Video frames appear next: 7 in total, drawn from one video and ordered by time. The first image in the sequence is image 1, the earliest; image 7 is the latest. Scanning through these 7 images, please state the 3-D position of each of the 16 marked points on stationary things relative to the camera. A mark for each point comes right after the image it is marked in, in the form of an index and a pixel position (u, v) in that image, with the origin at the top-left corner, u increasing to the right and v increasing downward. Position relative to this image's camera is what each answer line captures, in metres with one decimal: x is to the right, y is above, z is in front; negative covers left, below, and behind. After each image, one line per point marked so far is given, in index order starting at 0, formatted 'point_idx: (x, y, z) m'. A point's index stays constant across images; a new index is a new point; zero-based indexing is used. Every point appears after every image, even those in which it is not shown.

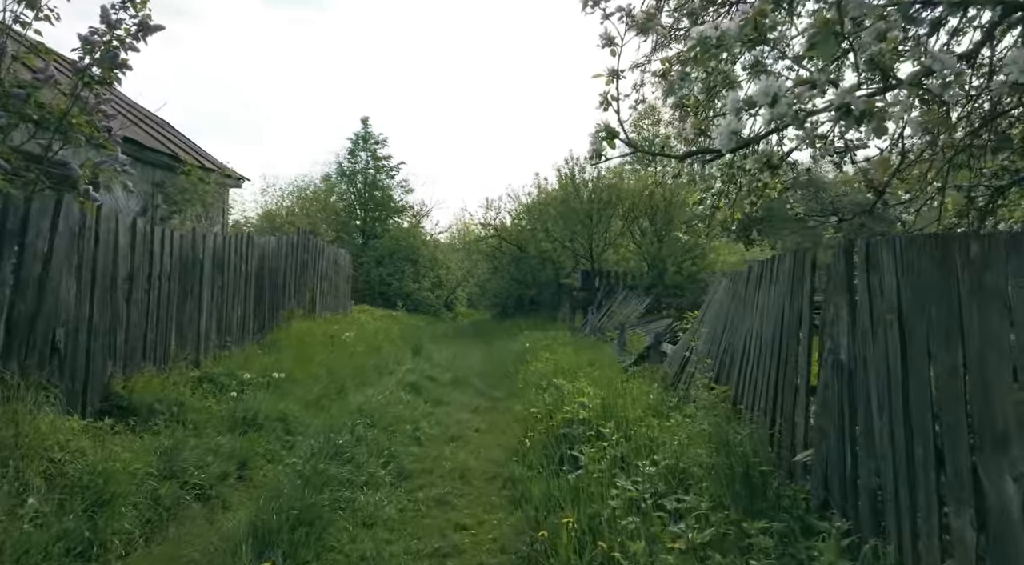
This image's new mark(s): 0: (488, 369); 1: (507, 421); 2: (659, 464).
0: (-0.3, -1.3, +10.3) m
1: (0.0, -1.2, +6.6) m
2: (+0.8, -1.0, +3.9) m
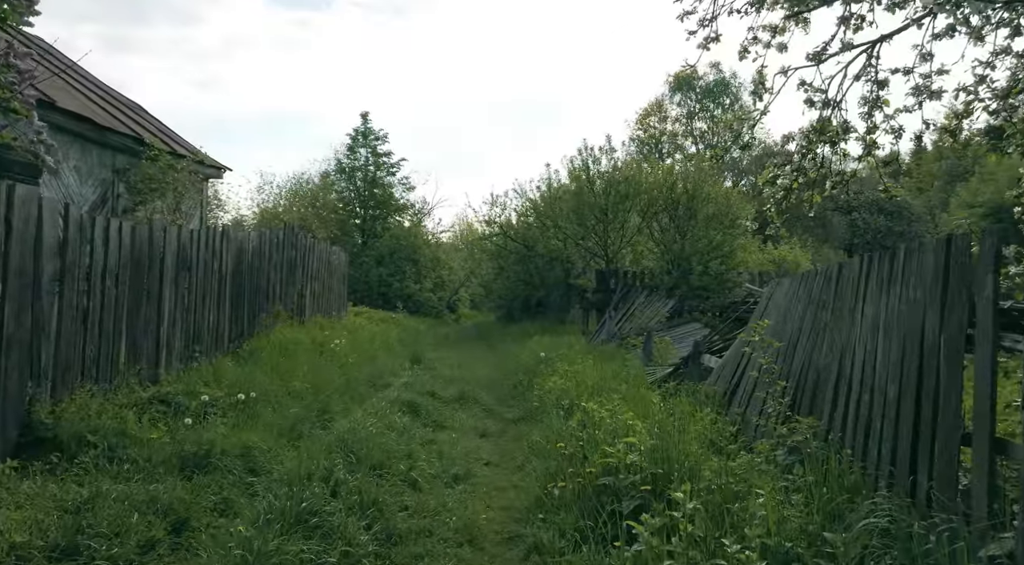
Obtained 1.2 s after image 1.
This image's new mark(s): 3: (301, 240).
0: (-0.2, -1.3, +9.1) m
1: (+0.1, -1.2, +5.4) m
2: (+0.9, -1.0, +2.7) m
3: (-3.2, +0.6, +11.3) m
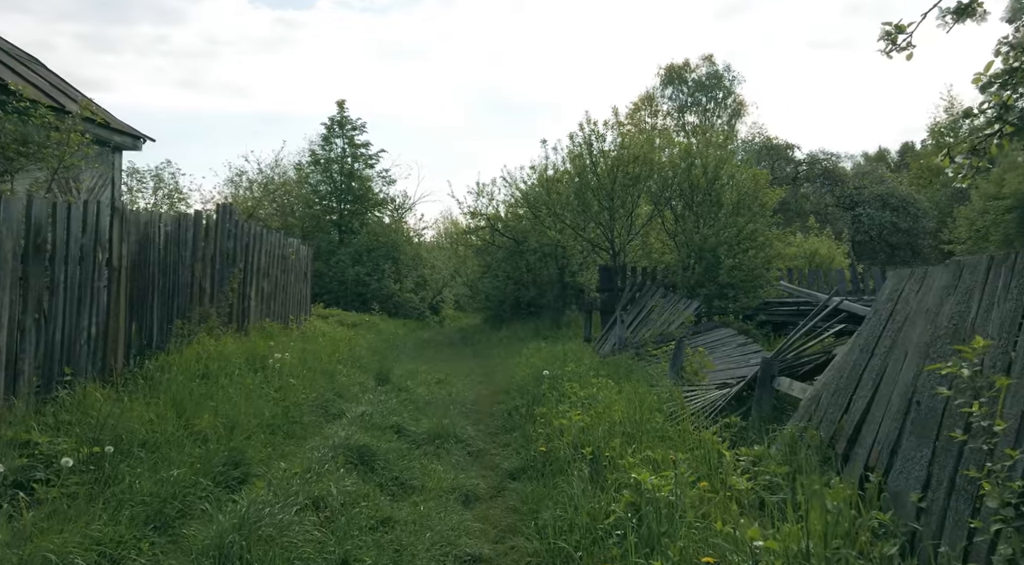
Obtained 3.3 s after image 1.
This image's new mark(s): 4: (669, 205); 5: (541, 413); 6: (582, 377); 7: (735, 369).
0: (-0.3, -1.2, +7.1) m
1: (+0.1, -1.2, +3.4) m
2: (+1.0, -0.9, +0.7) m
3: (-3.3, +0.7, +9.2) m
4: (+2.4, +1.2, +11.5) m
5: (+0.2, -1.0, +5.9) m
6: (+0.6, -0.9, +6.8) m
7: (+2.2, -0.9, +7.6) m
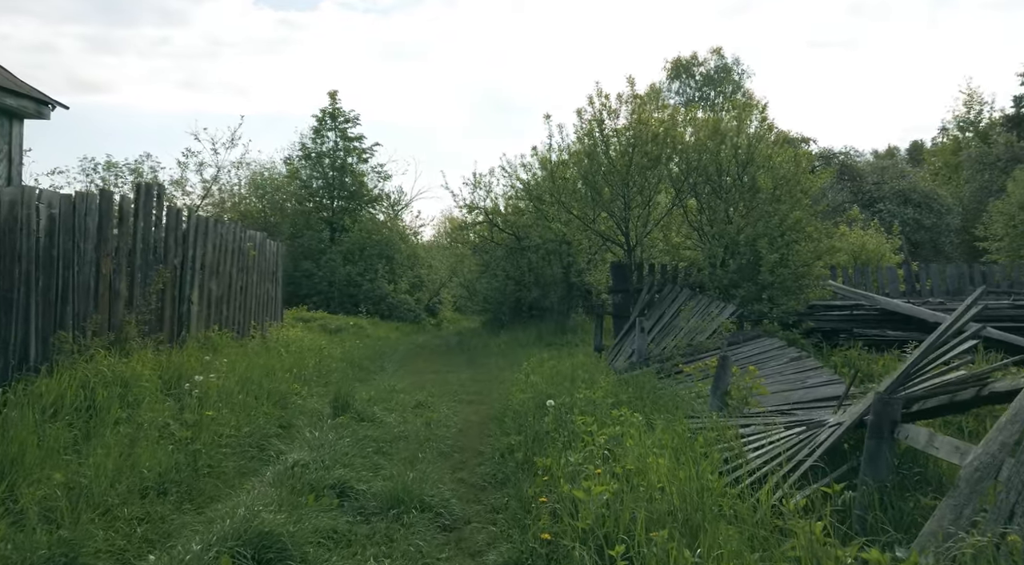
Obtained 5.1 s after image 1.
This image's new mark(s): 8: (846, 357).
0: (-0.3, -1.2, +5.4) m
1: (0.0, -1.2, +1.7) m
2: (+0.9, -0.9, -1.0) m
3: (-3.3, +0.7, +7.5) m
4: (+2.4, +1.2, +9.9) m
5: (+0.2, -1.0, +4.2) m
6: (+0.6, -0.9, +5.2) m
7: (+2.2, -0.9, +5.9) m
8: (+3.3, -0.7, +7.3) m
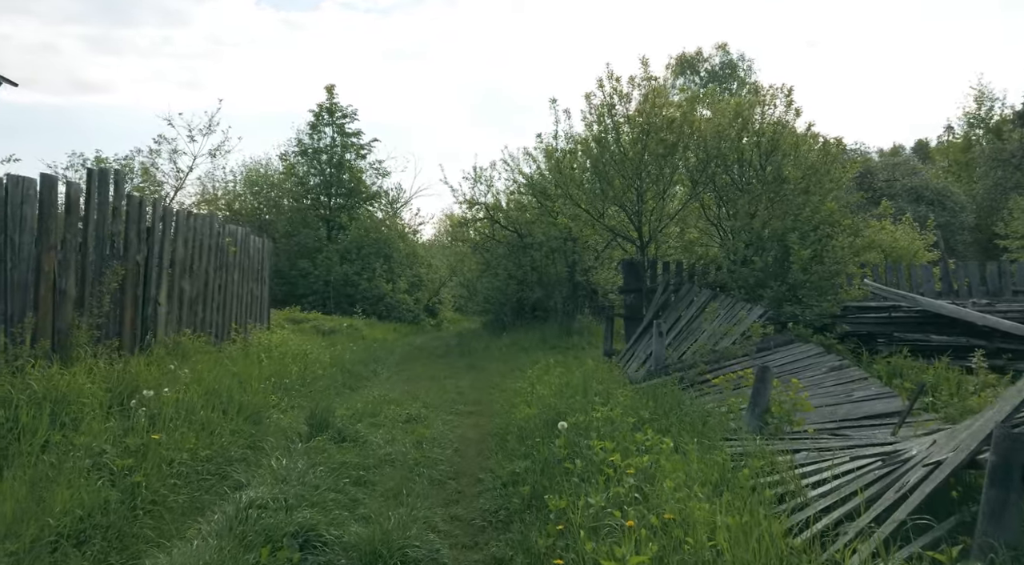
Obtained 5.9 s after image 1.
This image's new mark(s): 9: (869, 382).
0: (-0.3, -1.2, +4.6) m
1: (+0.1, -1.2, +0.9) m
2: (+0.9, -0.9, -1.8) m
3: (-3.3, +0.7, +6.7) m
4: (+2.4, +1.2, +9.0) m
5: (+0.2, -1.0, +3.4) m
6: (+0.6, -0.9, +4.4) m
7: (+2.2, -0.9, +5.1) m
8: (+3.3, -0.7, +6.5) m
9: (+2.7, -0.8, +5.7) m
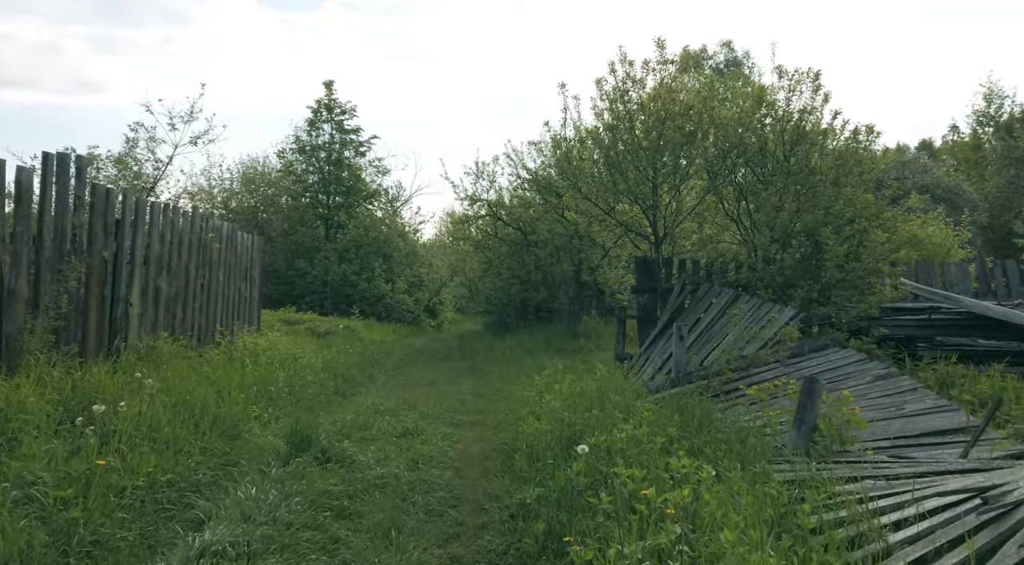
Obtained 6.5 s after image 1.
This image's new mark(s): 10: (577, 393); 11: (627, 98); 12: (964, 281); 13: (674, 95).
0: (-0.2, -1.2, +3.9) m
1: (+0.1, -1.2, +0.3) m
2: (+0.9, -0.9, -2.4) m
3: (-3.2, +0.7, +6.1) m
4: (+2.5, +1.2, +8.4) m
5: (+0.3, -1.0, +2.7) m
6: (+0.7, -0.8, +3.7) m
7: (+2.3, -0.9, +4.5) m
8: (+3.4, -0.7, +5.9) m
9: (+2.8, -0.7, +5.1) m
10: (+0.5, -0.9, +5.8) m
11: (+1.3, +2.1, +8.7) m
12: (+5.2, 0.0, +8.7) m
13: (+1.8, +2.1, +8.4) m
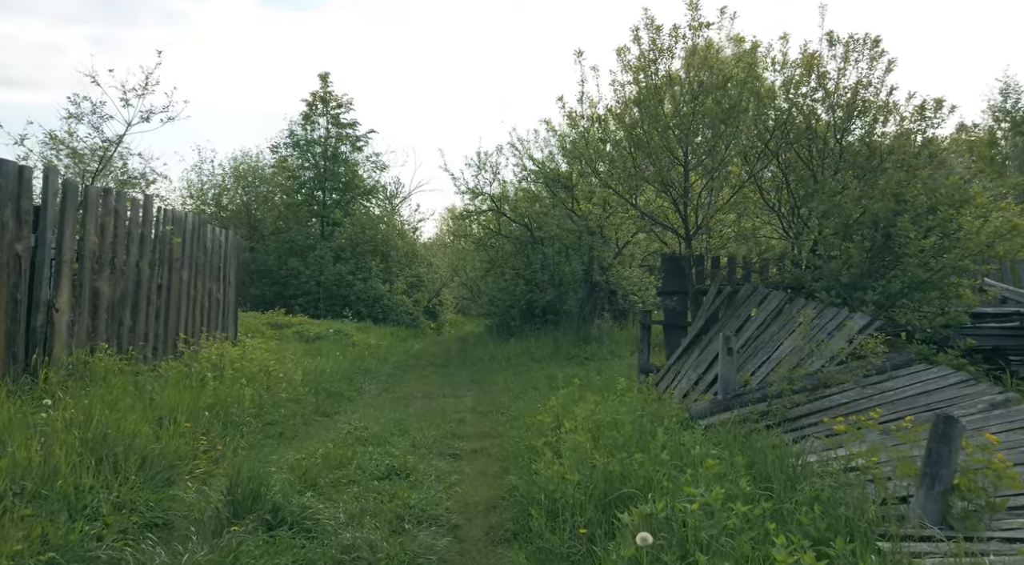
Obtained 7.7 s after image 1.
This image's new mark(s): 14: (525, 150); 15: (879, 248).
0: (-0.1, -1.2, +2.8) m
1: (+0.2, -1.2, -0.9) m
2: (+1.0, -0.9, -3.6) m
3: (-3.2, +0.7, +4.9) m
4: (+2.6, +1.2, +7.2) m
5: (+0.3, -1.0, +1.6) m
6: (+0.7, -0.9, +2.5) m
7: (+2.3, -0.9, +3.3) m
8: (+3.4, -0.7, +4.7) m
9: (+2.9, -0.8, +3.9) m
10: (+0.6, -0.9, +4.6) m
11: (+1.4, +2.1, +7.5) m
12: (+5.3, 0.0, +7.5) m
13: (+1.9, +2.1, +7.2) m
14: (+0.2, +2.3, +12.5) m
15: (+2.9, +0.3, +6.0) m
